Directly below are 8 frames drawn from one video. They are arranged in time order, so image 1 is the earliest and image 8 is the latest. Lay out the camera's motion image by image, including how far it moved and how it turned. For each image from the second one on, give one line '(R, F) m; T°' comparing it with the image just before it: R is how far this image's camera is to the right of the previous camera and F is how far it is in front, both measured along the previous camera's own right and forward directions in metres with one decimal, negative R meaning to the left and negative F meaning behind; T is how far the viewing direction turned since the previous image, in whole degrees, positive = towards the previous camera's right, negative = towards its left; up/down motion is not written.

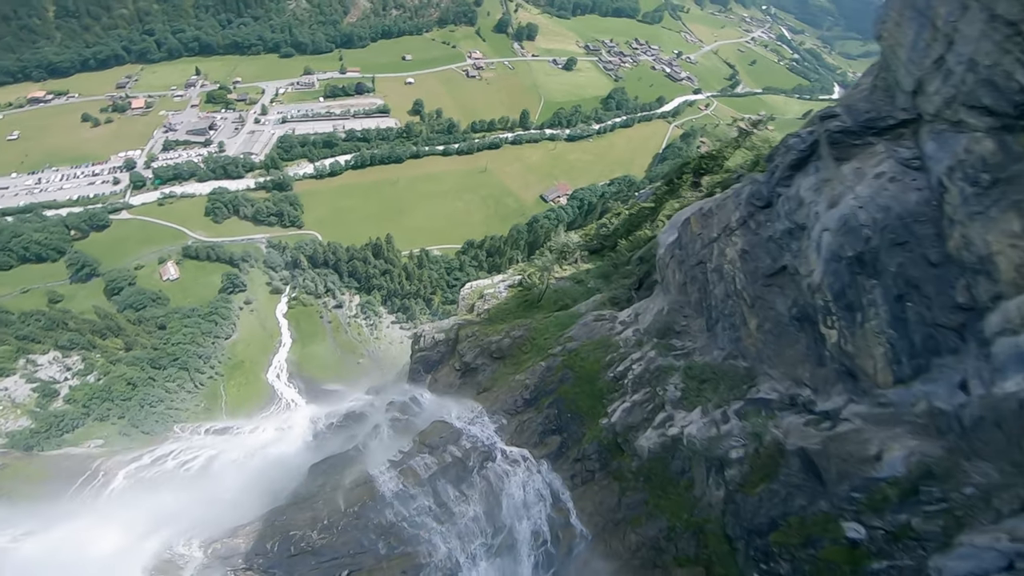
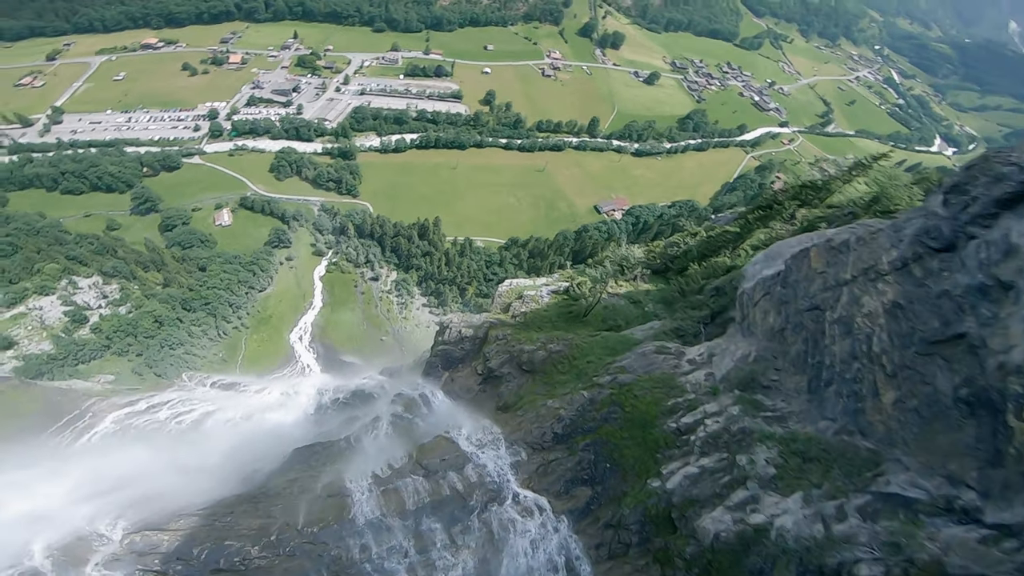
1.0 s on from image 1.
(-0.6, +3.7) m; -5°
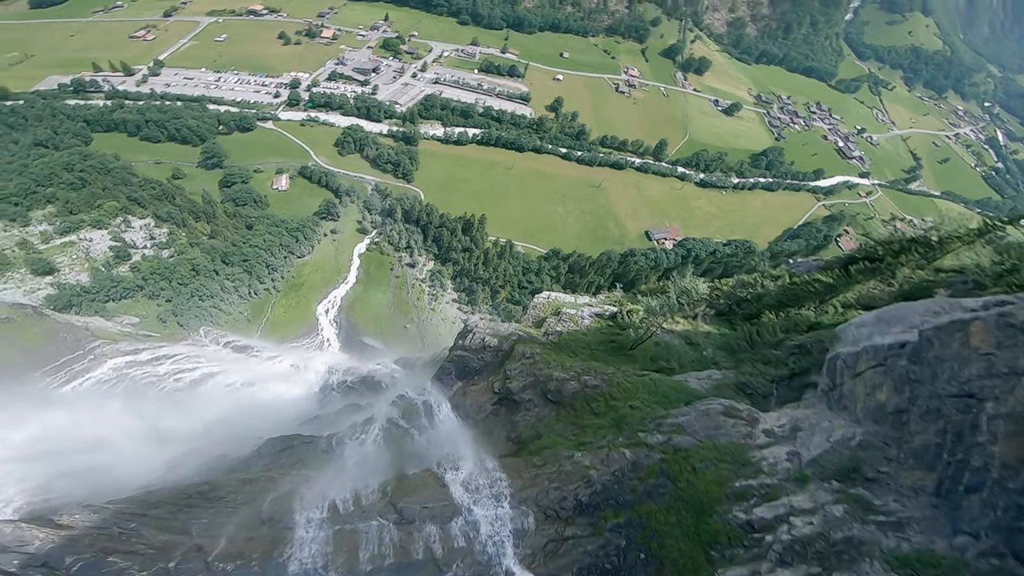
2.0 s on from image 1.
(-0.3, +3.4) m; -4°
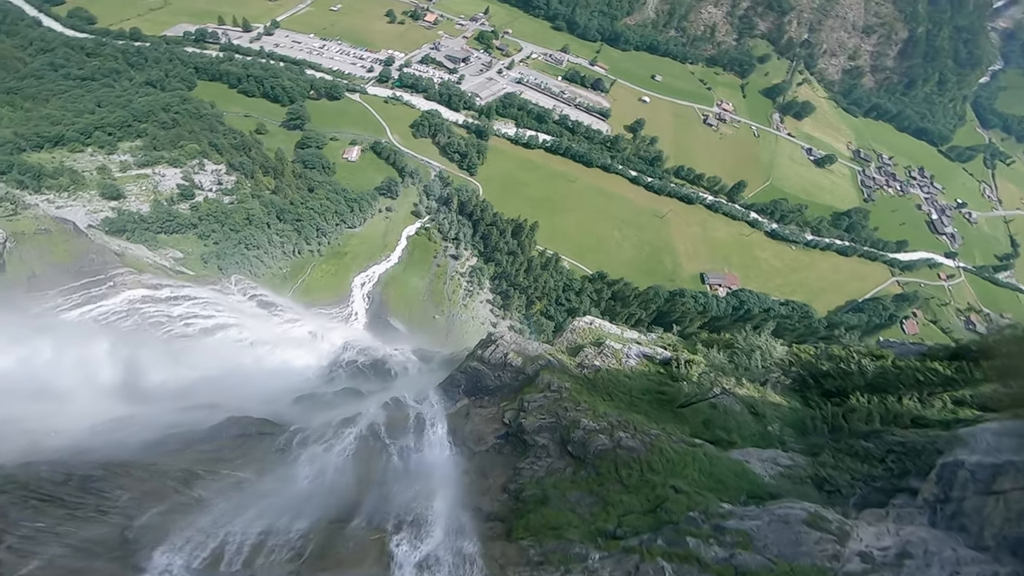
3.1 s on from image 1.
(0.0, +3.4) m; -5°
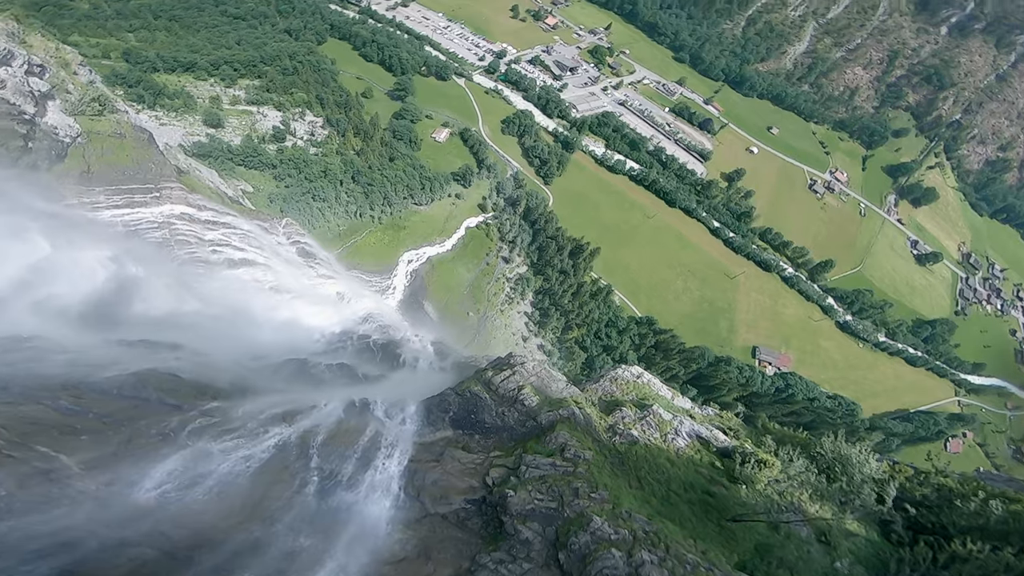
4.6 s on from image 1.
(+0.2, +4.1) m; -6°
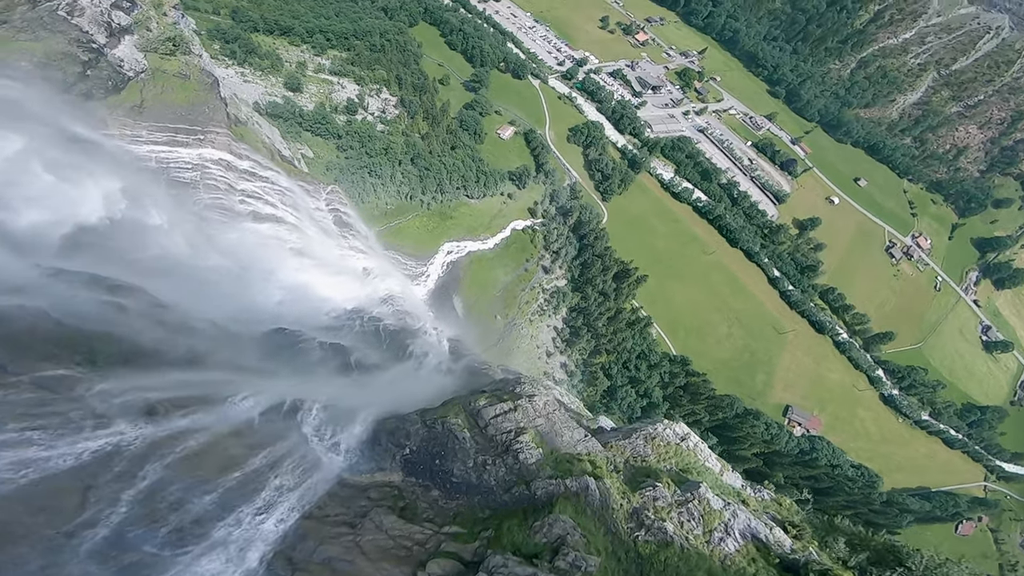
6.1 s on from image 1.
(+0.4, +3.6) m; -5°
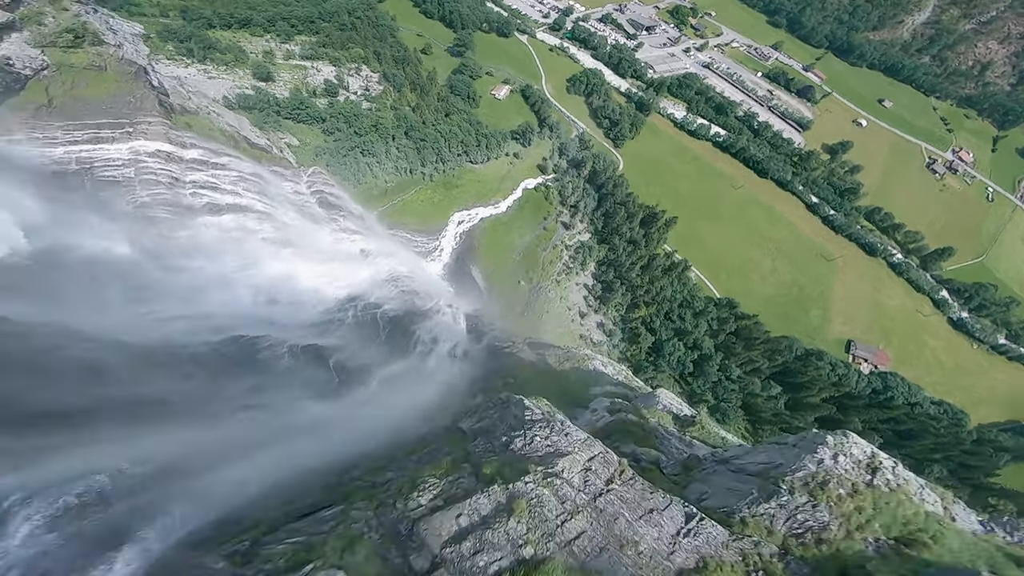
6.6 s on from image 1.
(+0.6, +5.6) m; -4°
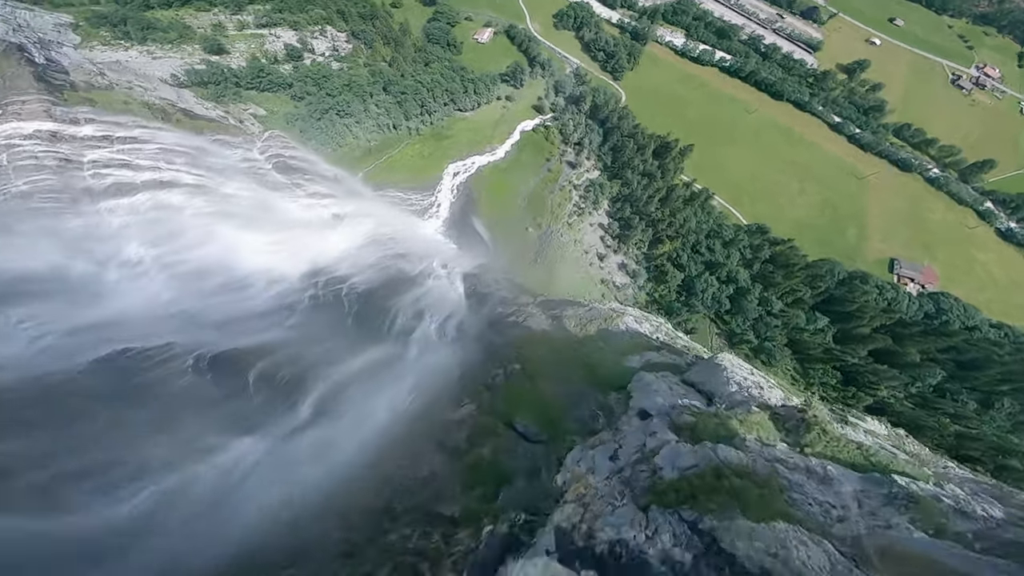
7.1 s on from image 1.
(+0.7, +5.8) m; -3°
